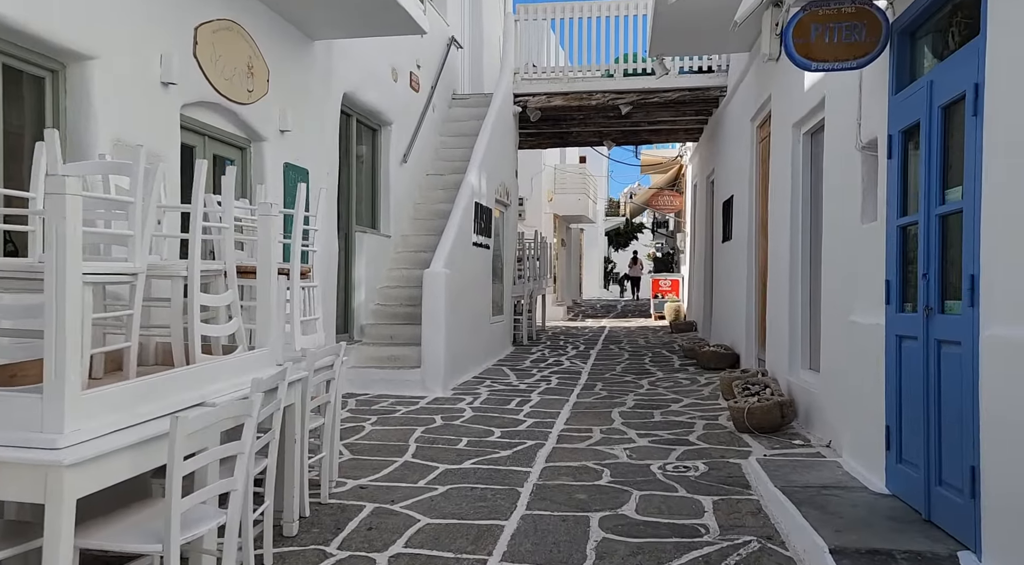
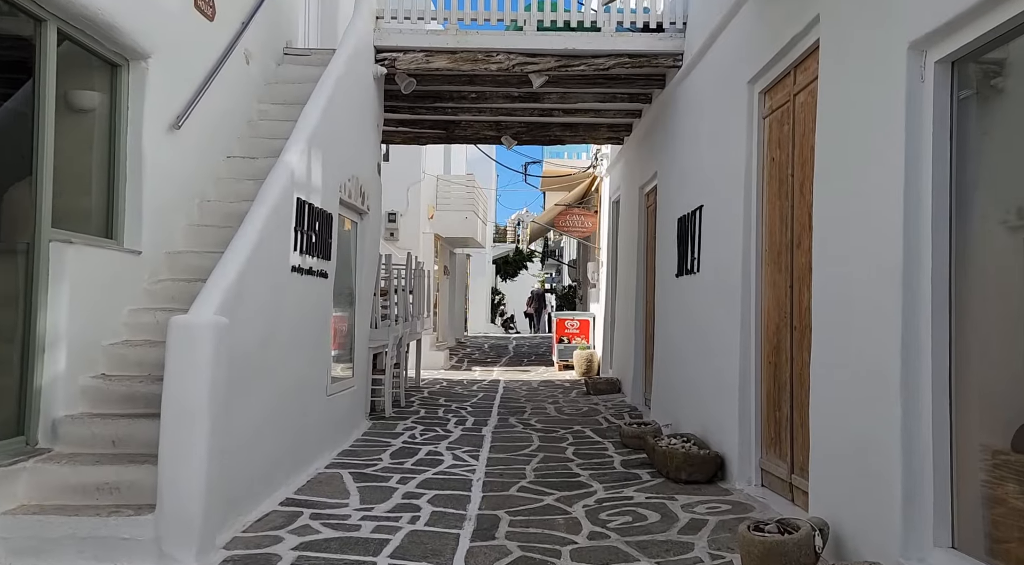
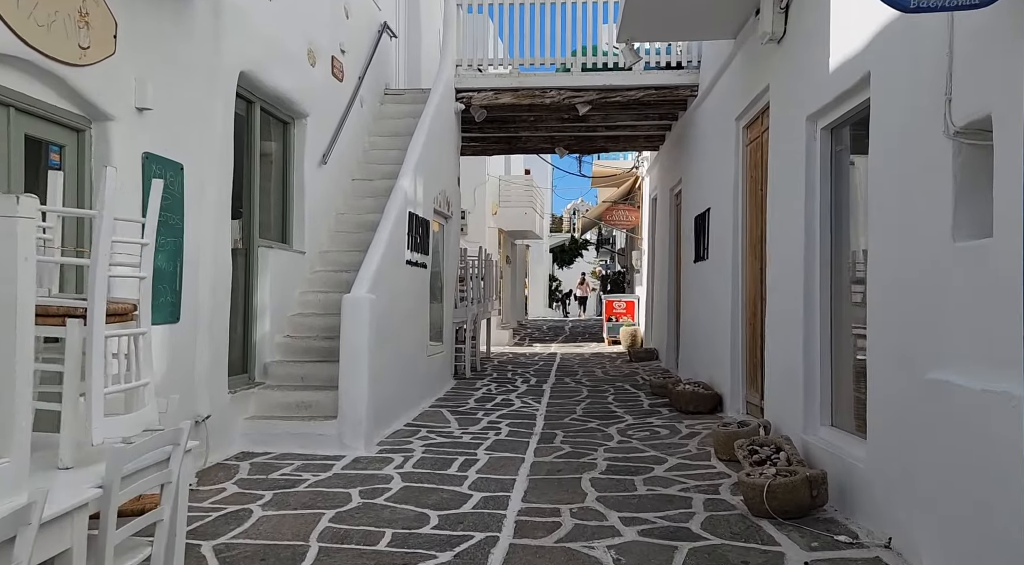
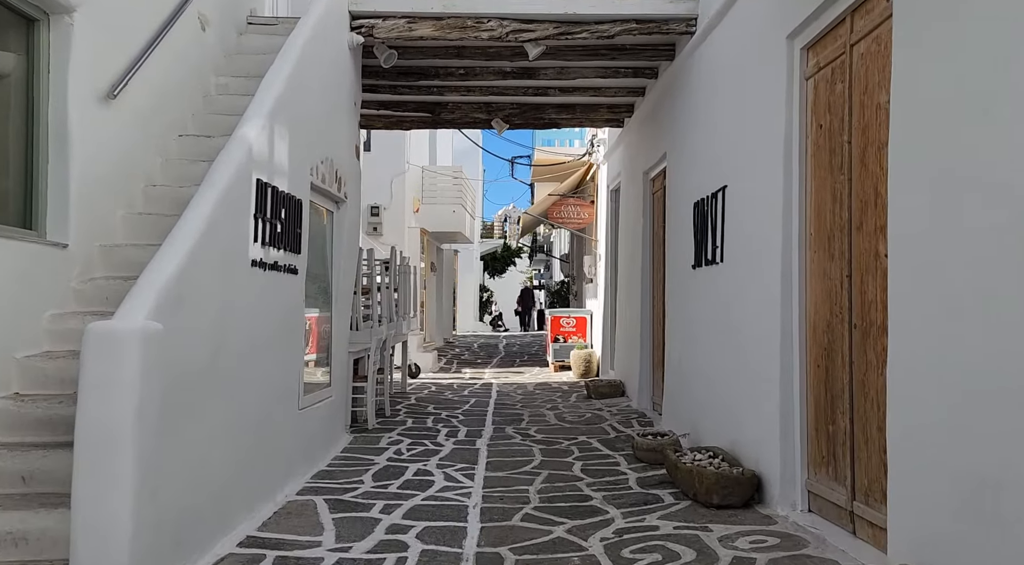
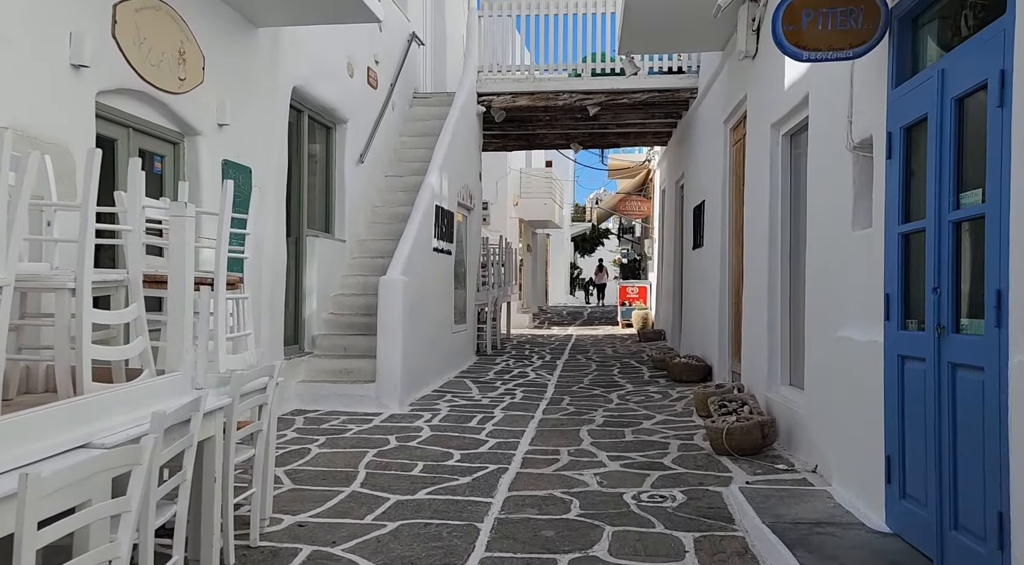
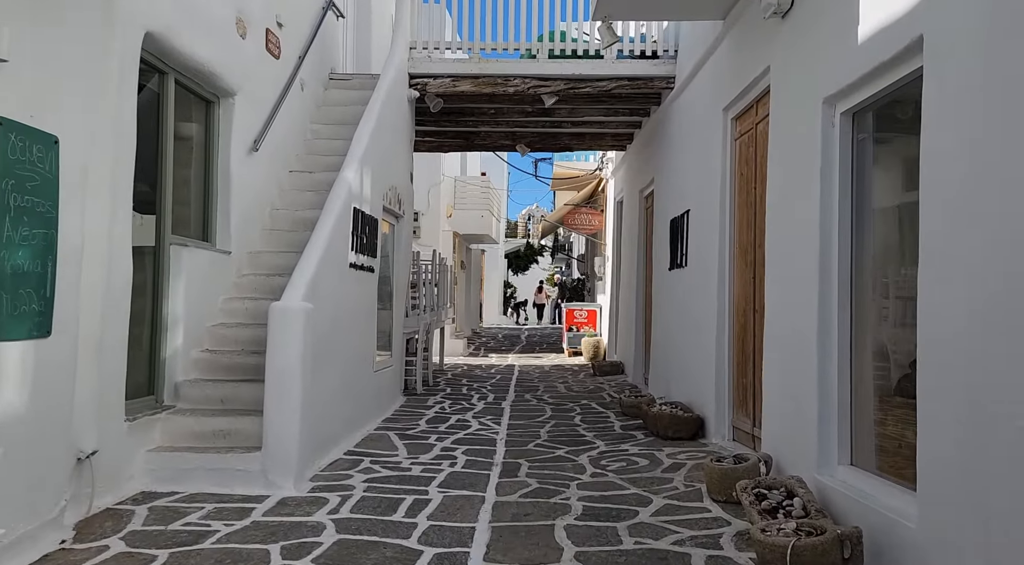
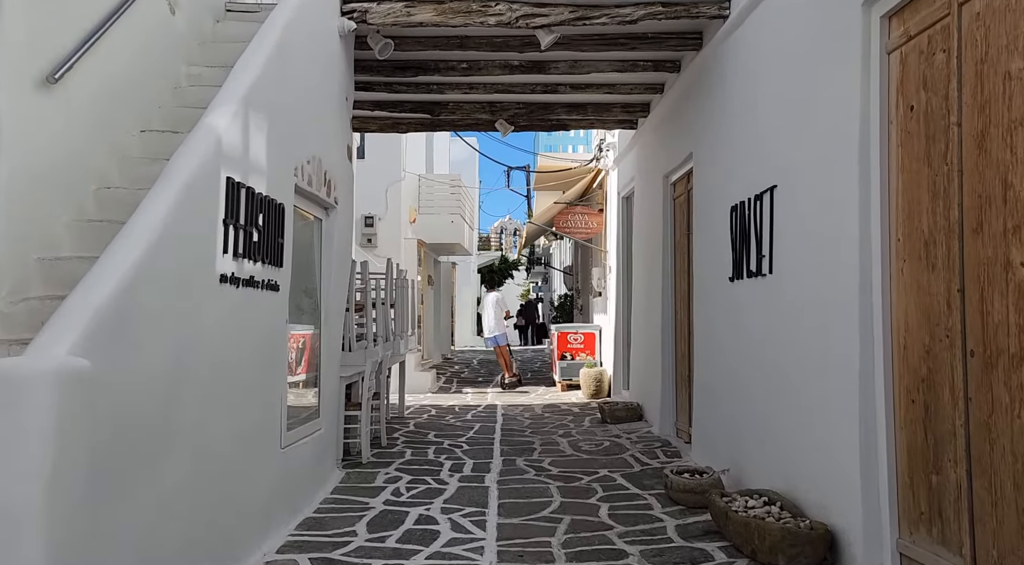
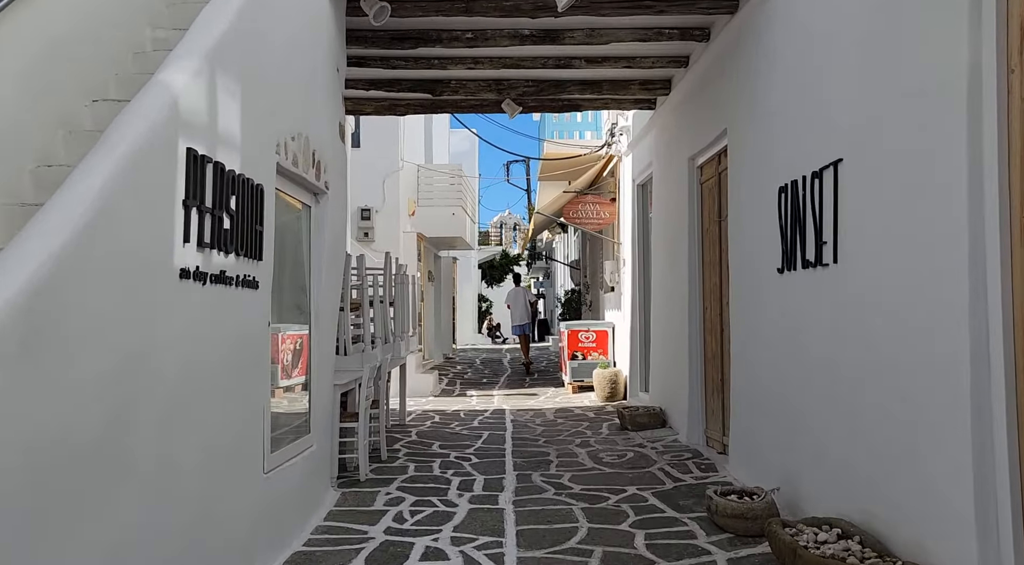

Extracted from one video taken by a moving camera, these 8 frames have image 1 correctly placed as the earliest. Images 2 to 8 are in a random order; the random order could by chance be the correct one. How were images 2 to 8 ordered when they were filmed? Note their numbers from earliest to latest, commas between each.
5, 3, 6, 2, 4, 7, 8
